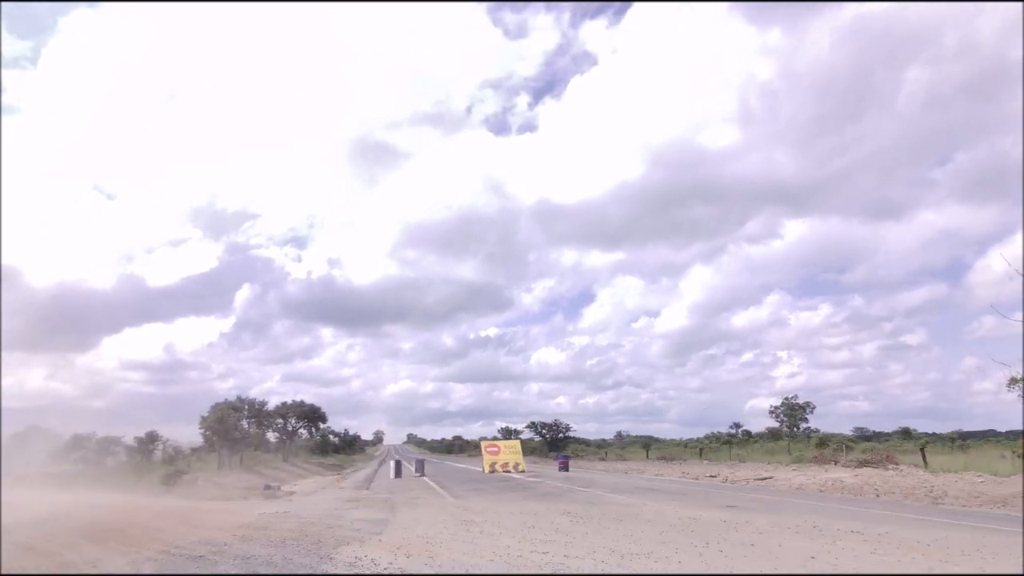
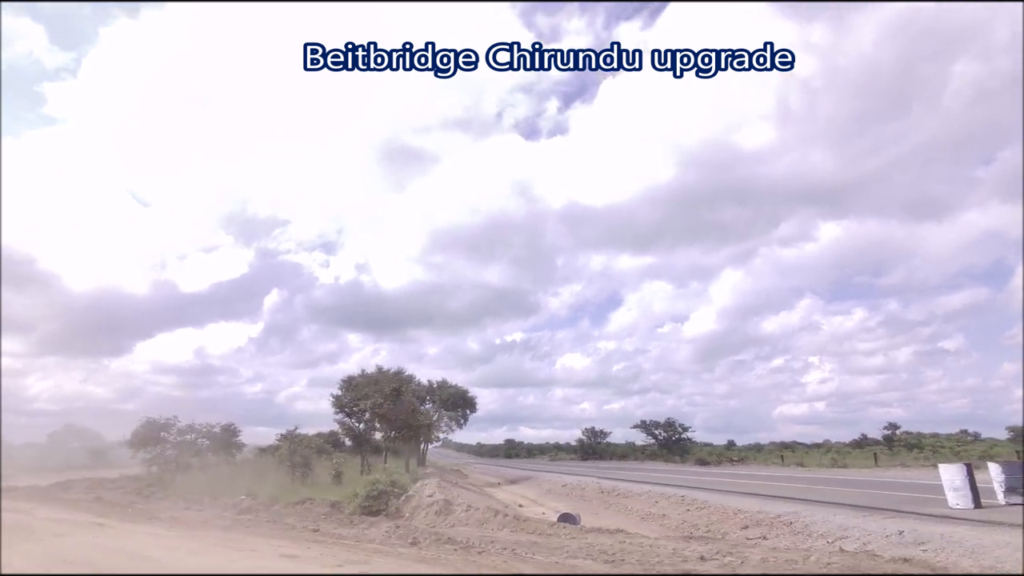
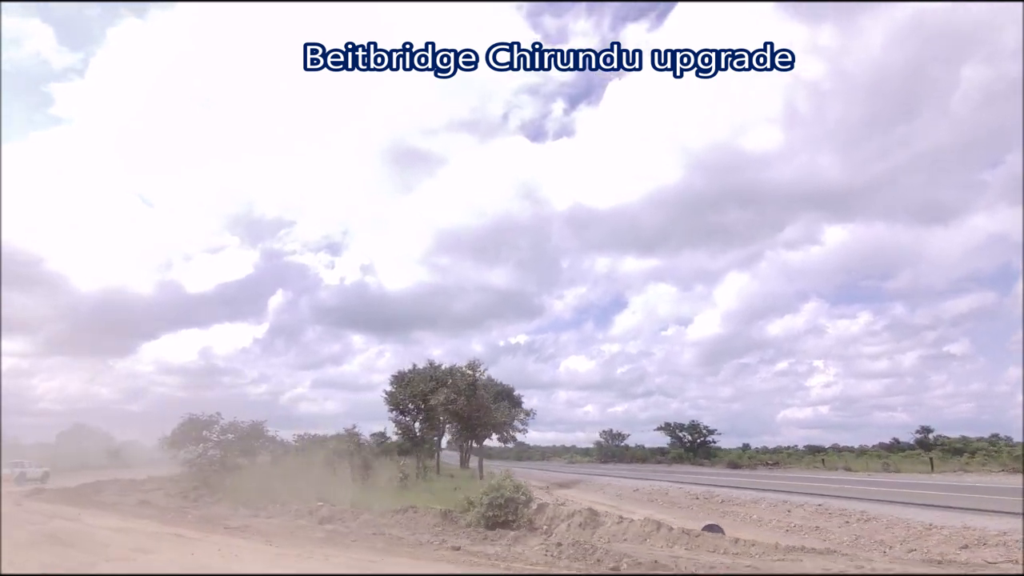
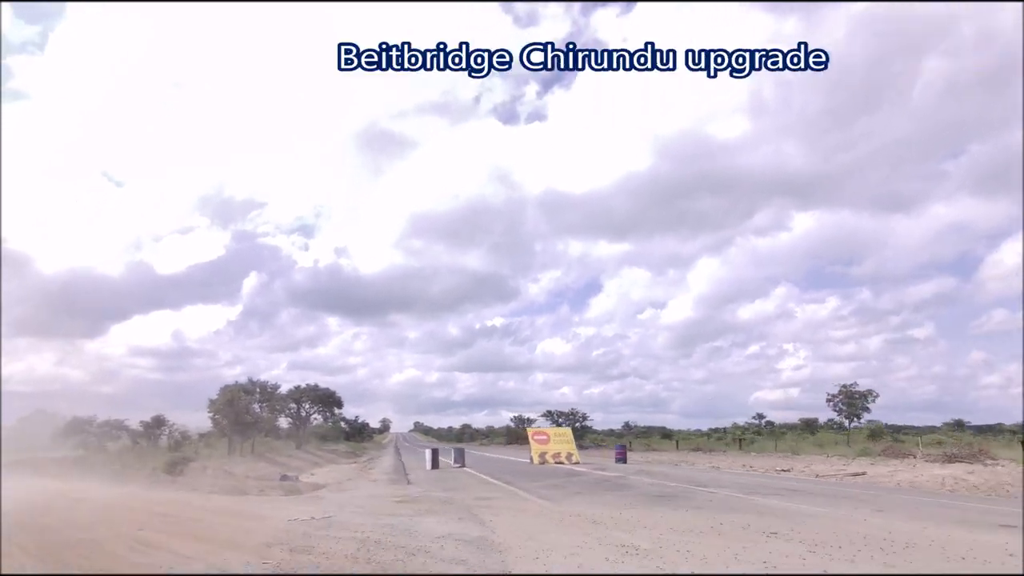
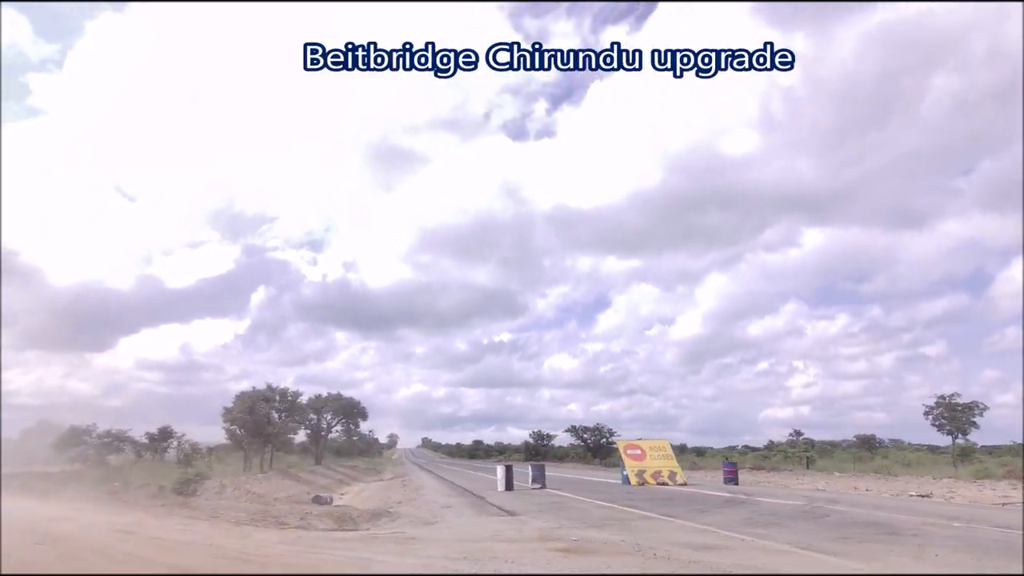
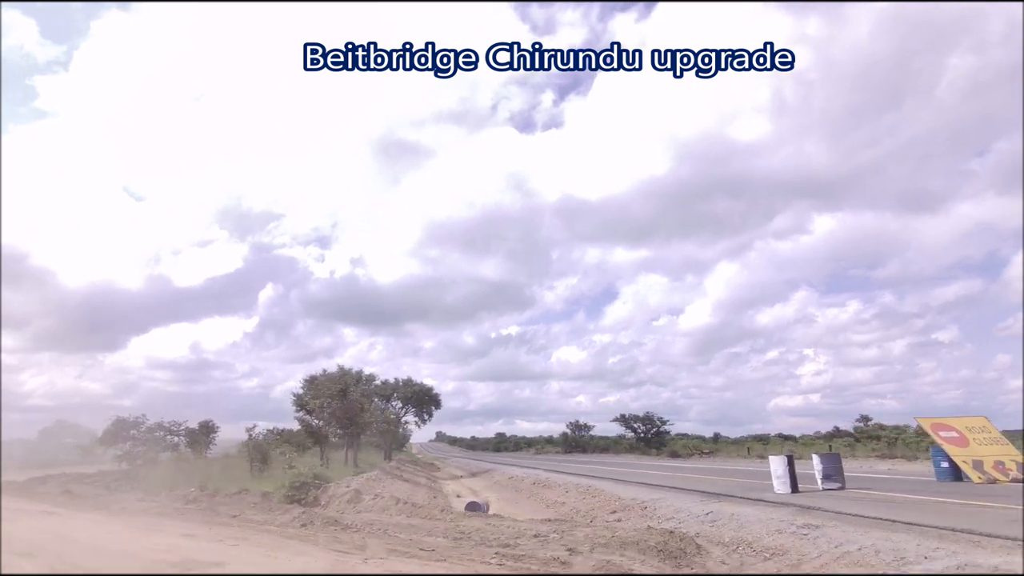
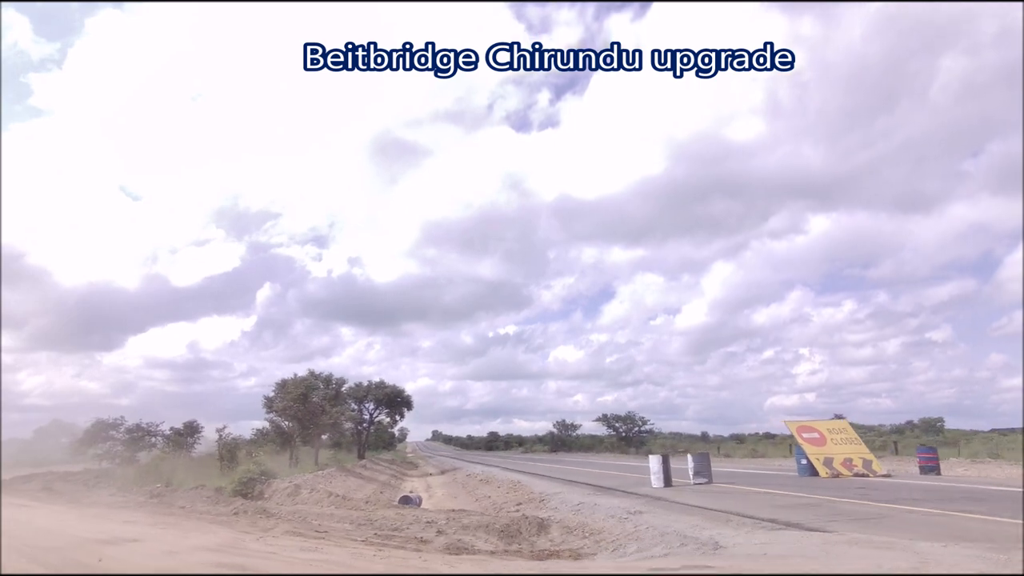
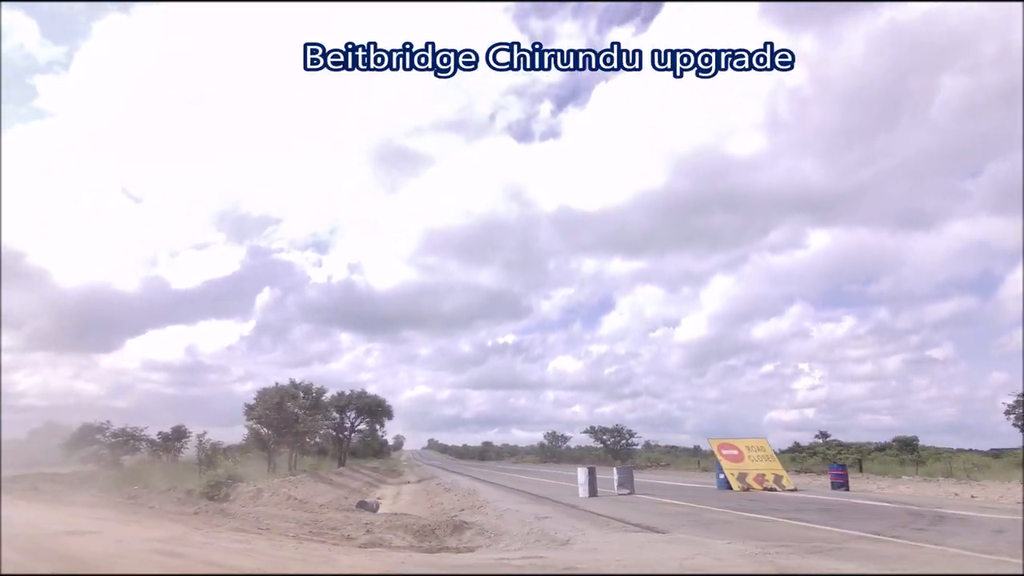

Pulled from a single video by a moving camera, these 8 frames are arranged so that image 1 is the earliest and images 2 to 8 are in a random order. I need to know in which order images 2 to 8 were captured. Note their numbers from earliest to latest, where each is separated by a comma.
4, 5, 8, 7, 6, 2, 3
